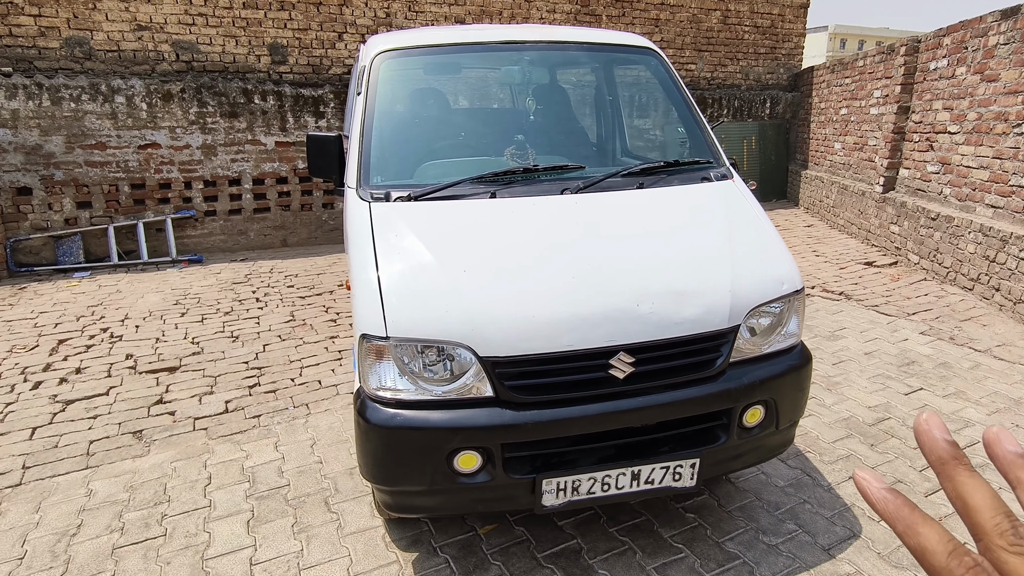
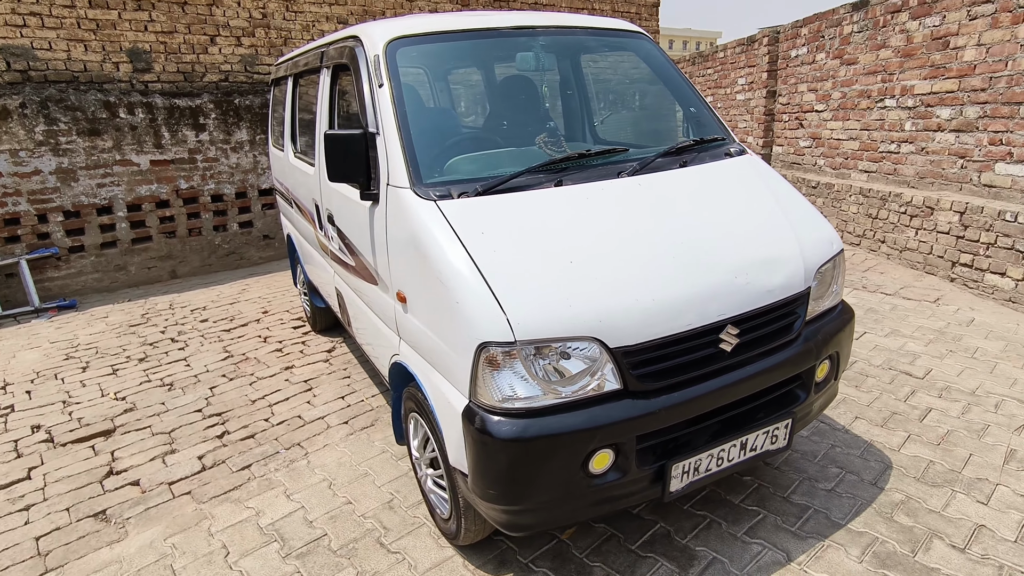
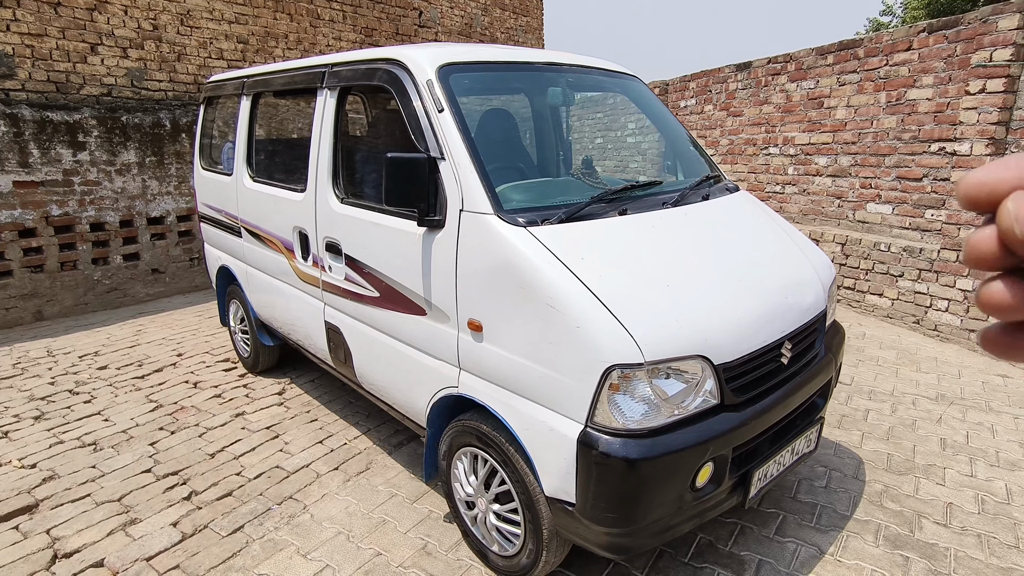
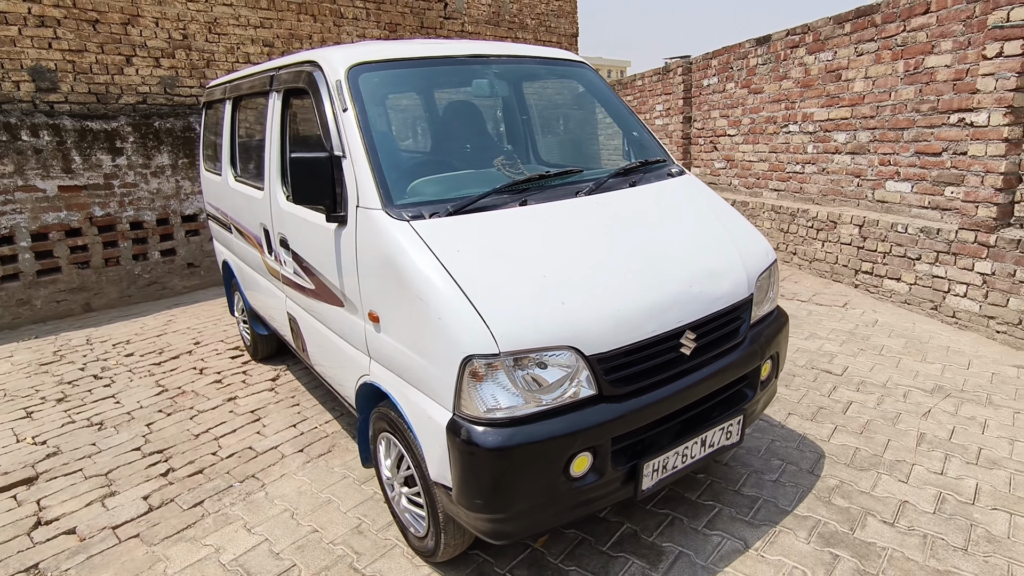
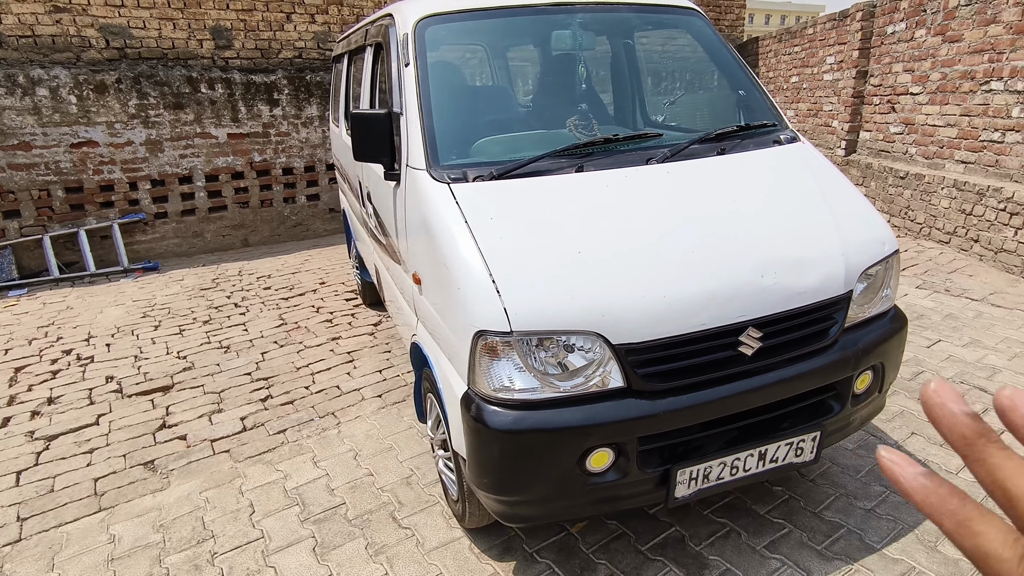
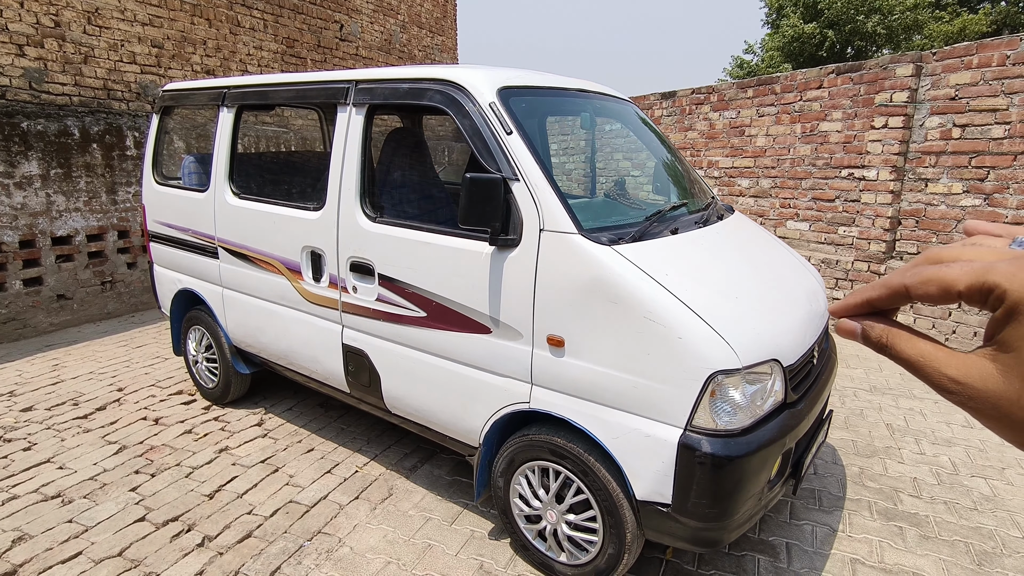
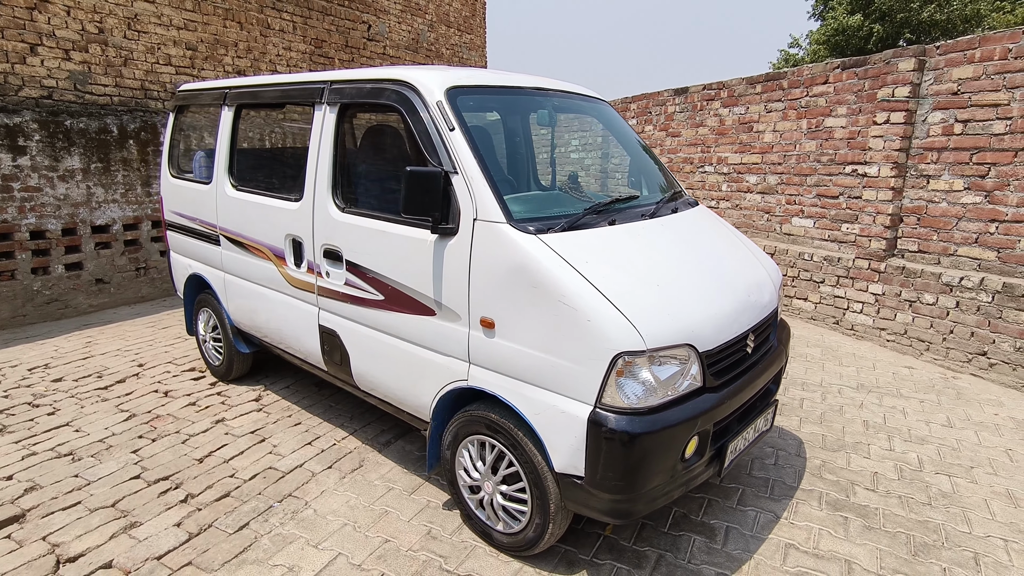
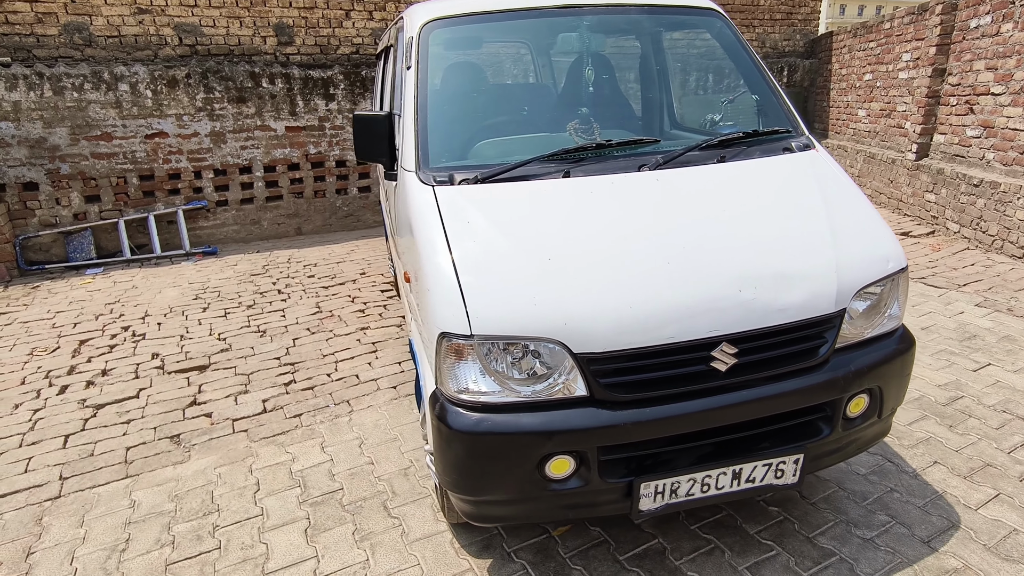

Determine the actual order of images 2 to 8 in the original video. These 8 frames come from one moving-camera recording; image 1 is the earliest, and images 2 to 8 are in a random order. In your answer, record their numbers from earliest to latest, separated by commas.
8, 5, 2, 4, 3, 7, 6
